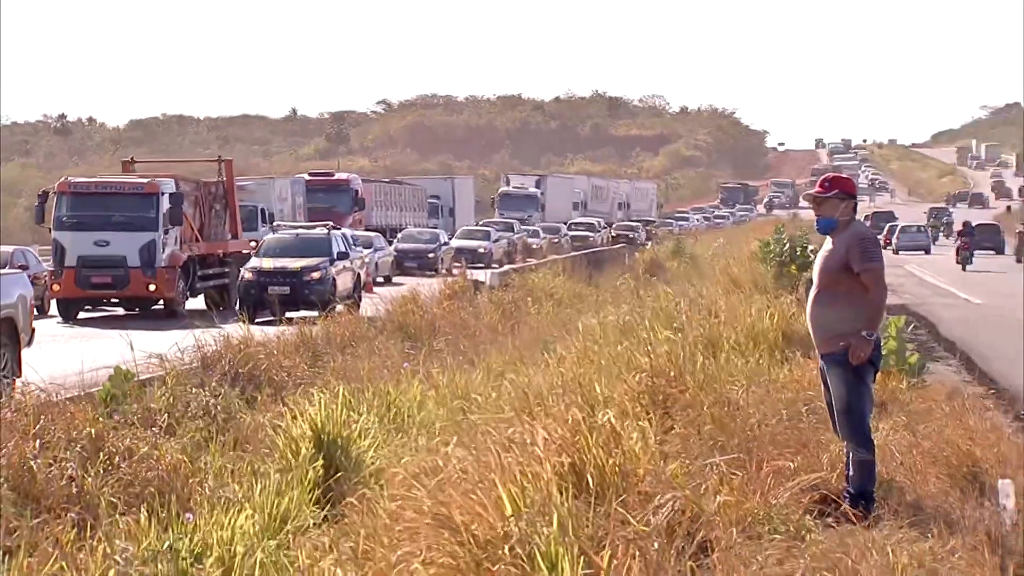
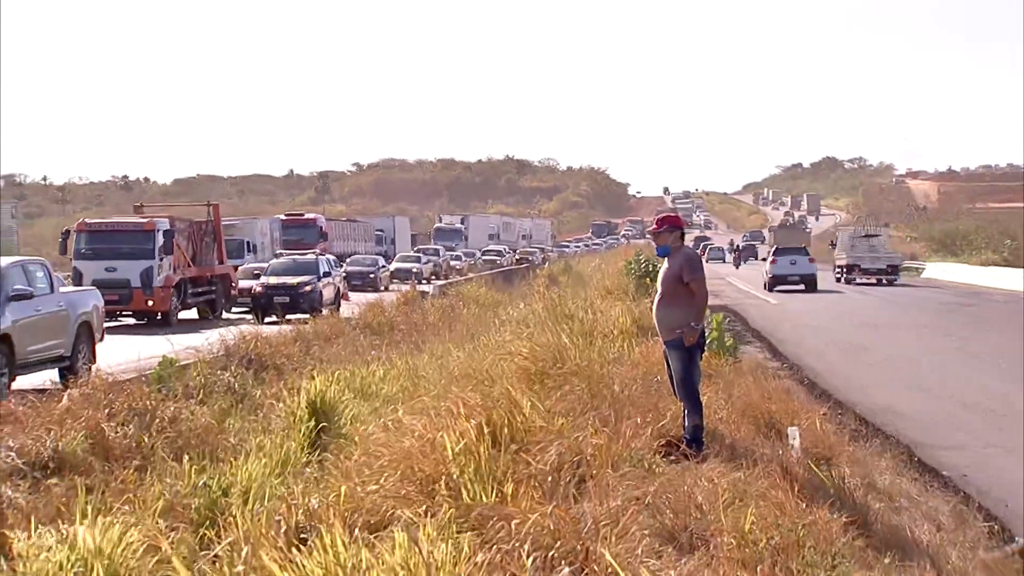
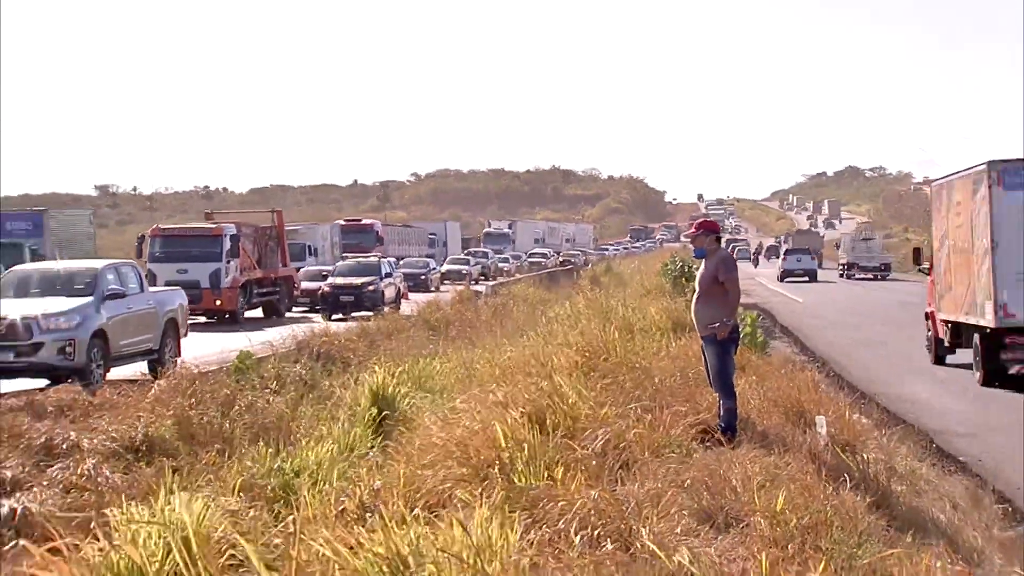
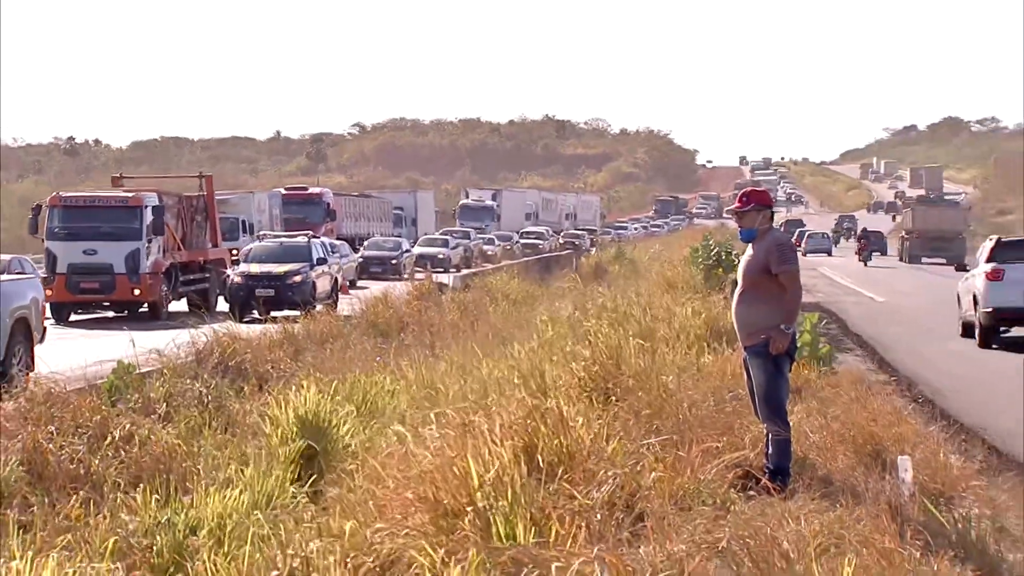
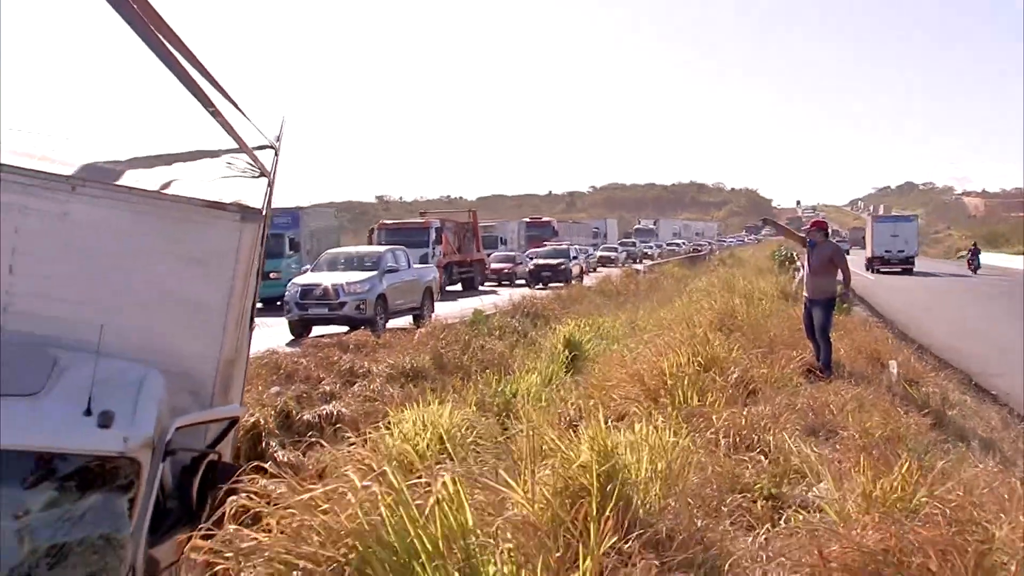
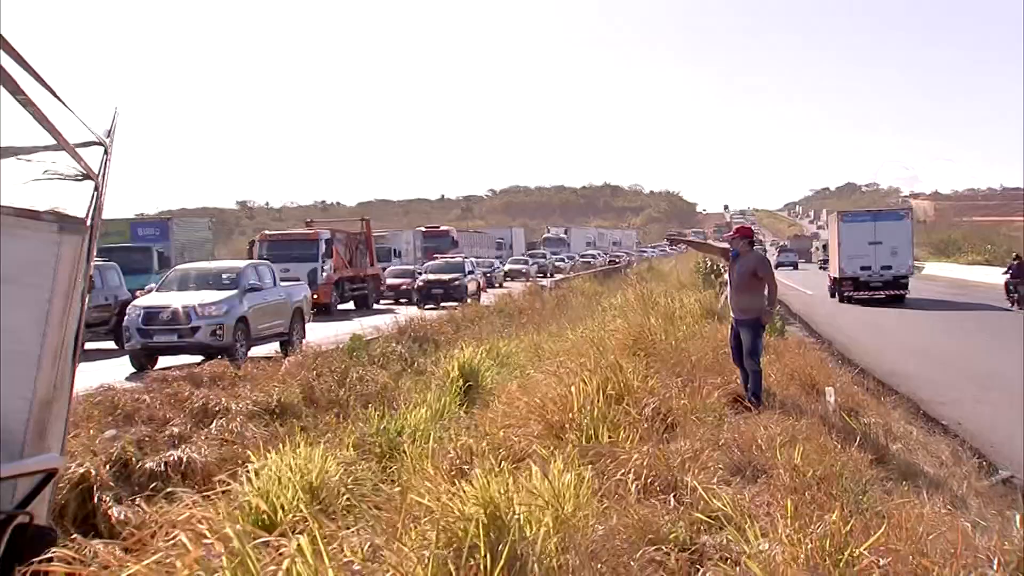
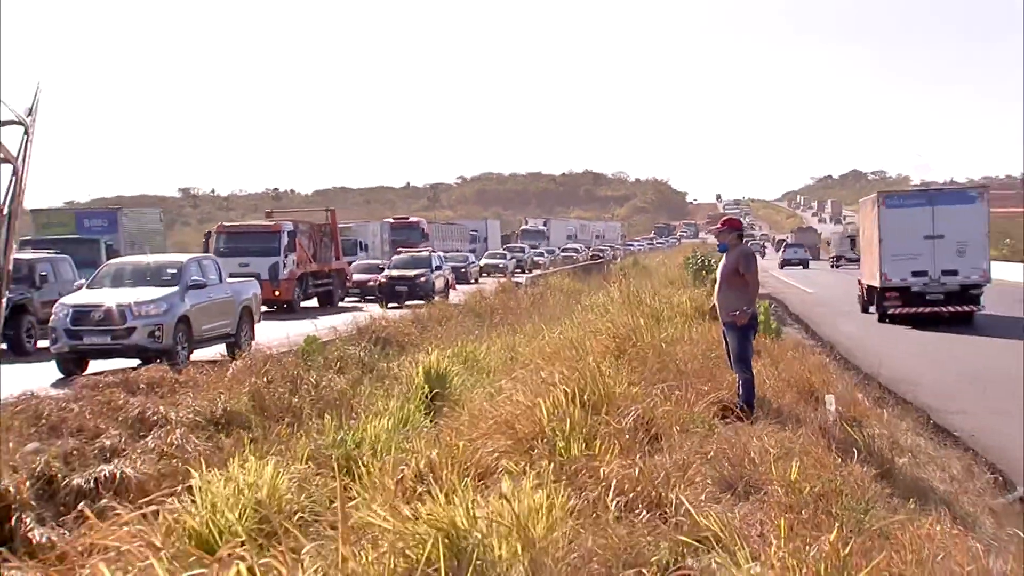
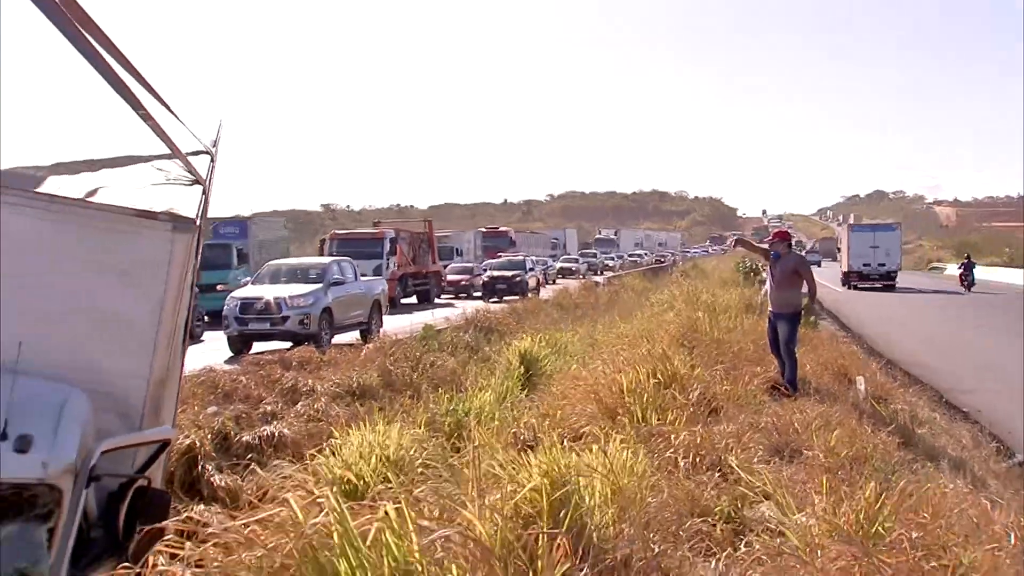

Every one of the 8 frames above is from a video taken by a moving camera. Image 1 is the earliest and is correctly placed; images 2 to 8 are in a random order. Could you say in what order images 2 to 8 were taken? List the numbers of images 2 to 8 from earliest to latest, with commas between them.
4, 2, 3, 7, 6, 8, 5
